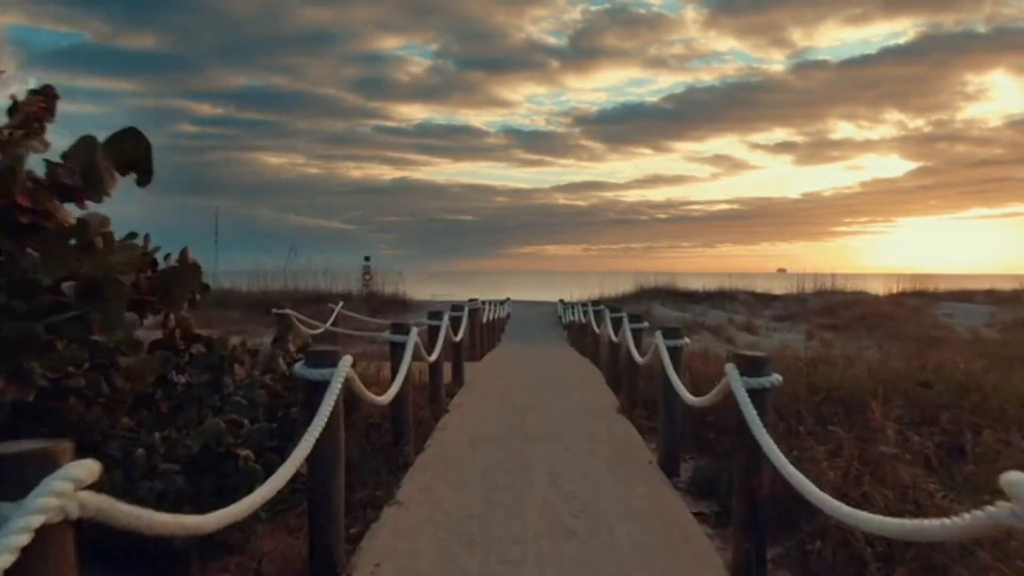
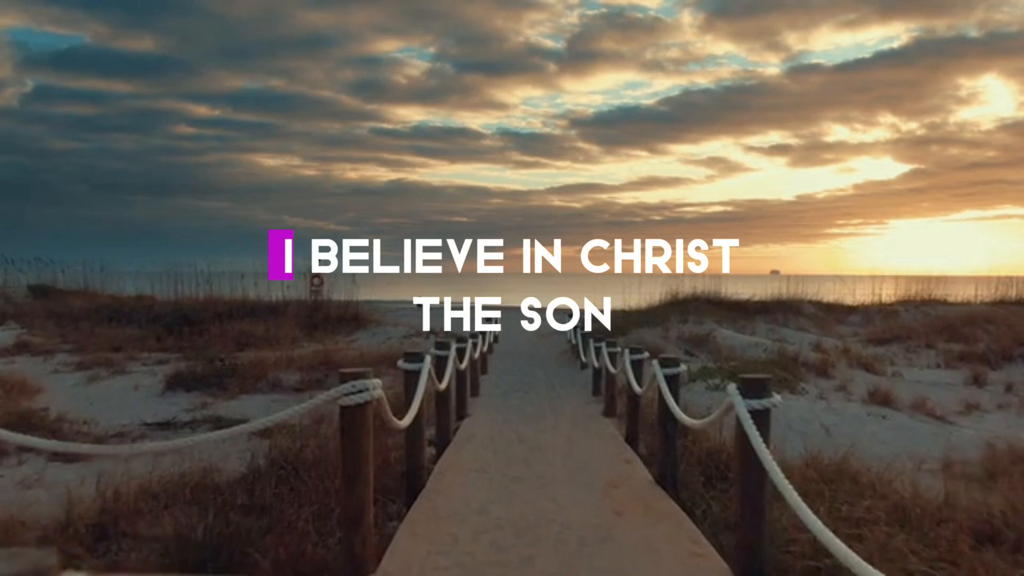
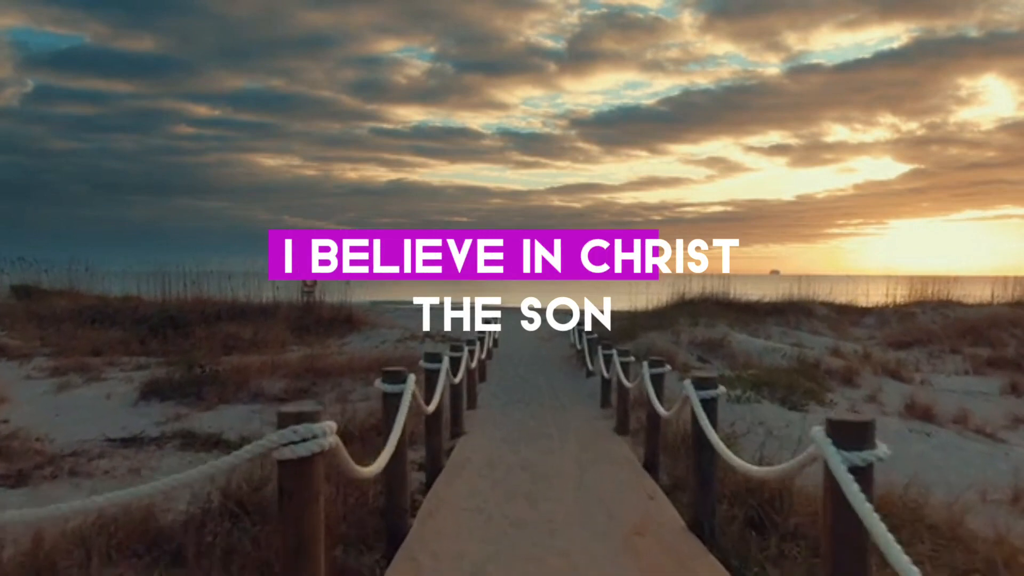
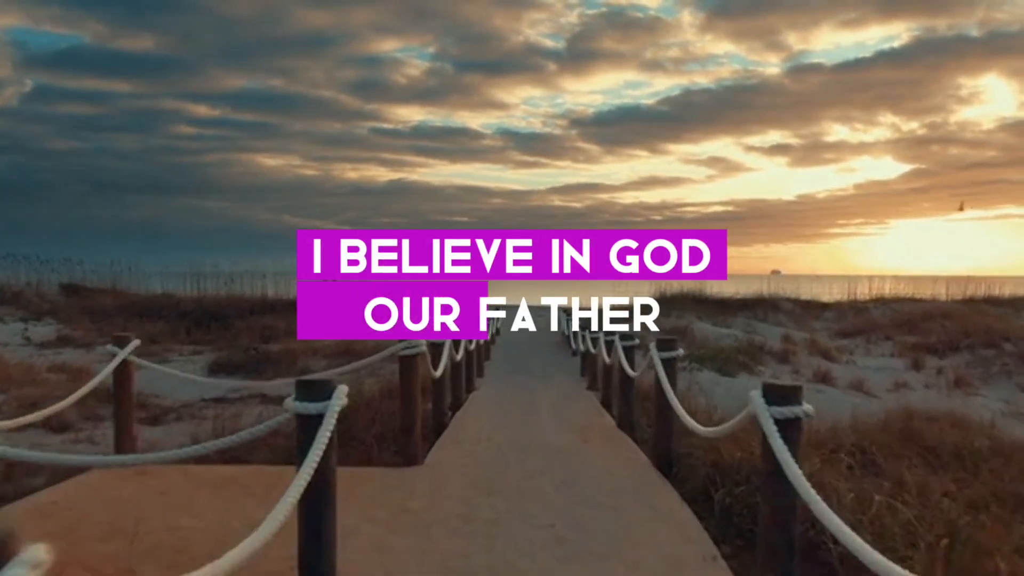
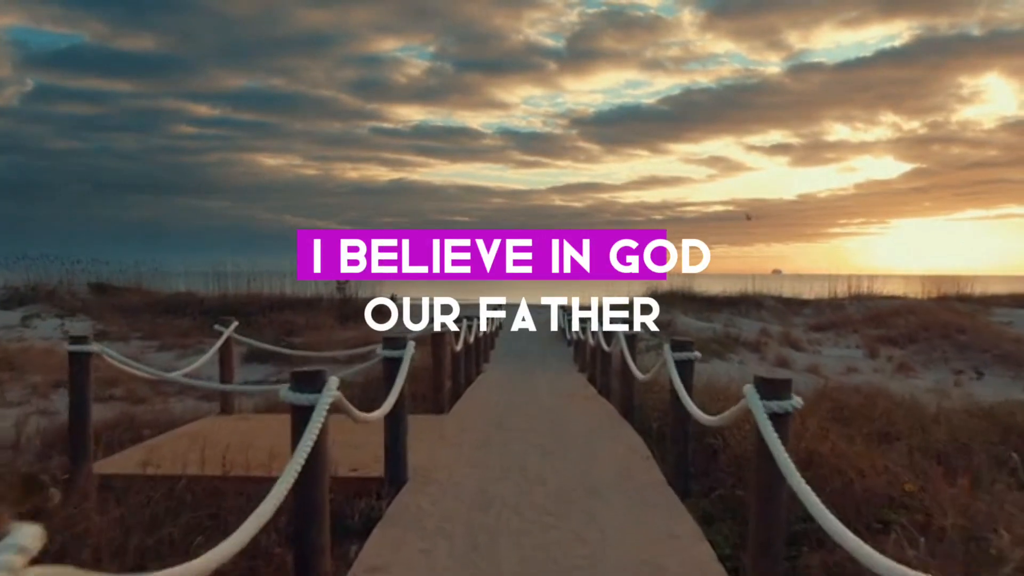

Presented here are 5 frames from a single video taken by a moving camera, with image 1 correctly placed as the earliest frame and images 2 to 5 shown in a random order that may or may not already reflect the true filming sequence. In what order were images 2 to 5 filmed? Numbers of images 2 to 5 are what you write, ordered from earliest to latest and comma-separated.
5, 4, 2, 3
